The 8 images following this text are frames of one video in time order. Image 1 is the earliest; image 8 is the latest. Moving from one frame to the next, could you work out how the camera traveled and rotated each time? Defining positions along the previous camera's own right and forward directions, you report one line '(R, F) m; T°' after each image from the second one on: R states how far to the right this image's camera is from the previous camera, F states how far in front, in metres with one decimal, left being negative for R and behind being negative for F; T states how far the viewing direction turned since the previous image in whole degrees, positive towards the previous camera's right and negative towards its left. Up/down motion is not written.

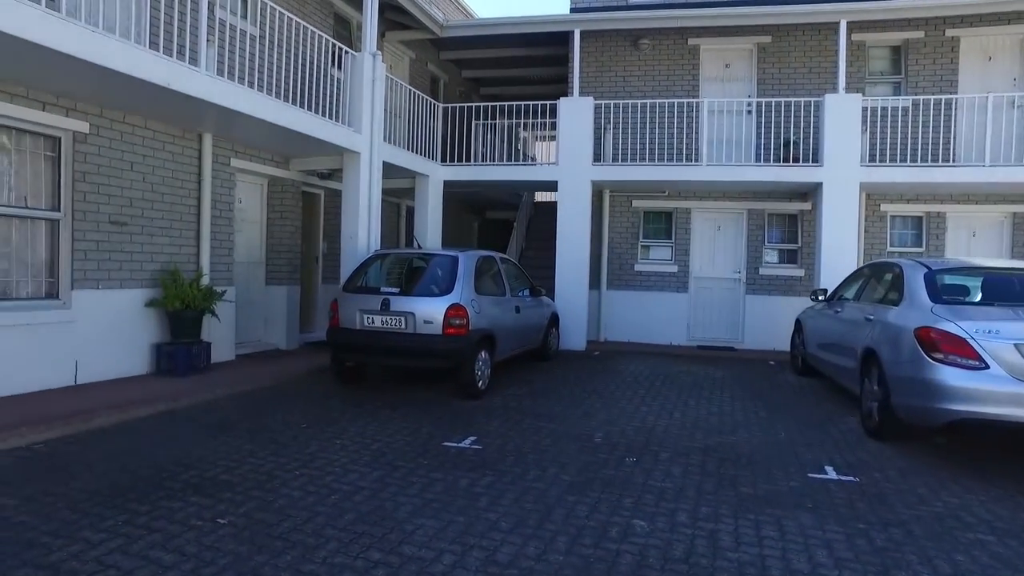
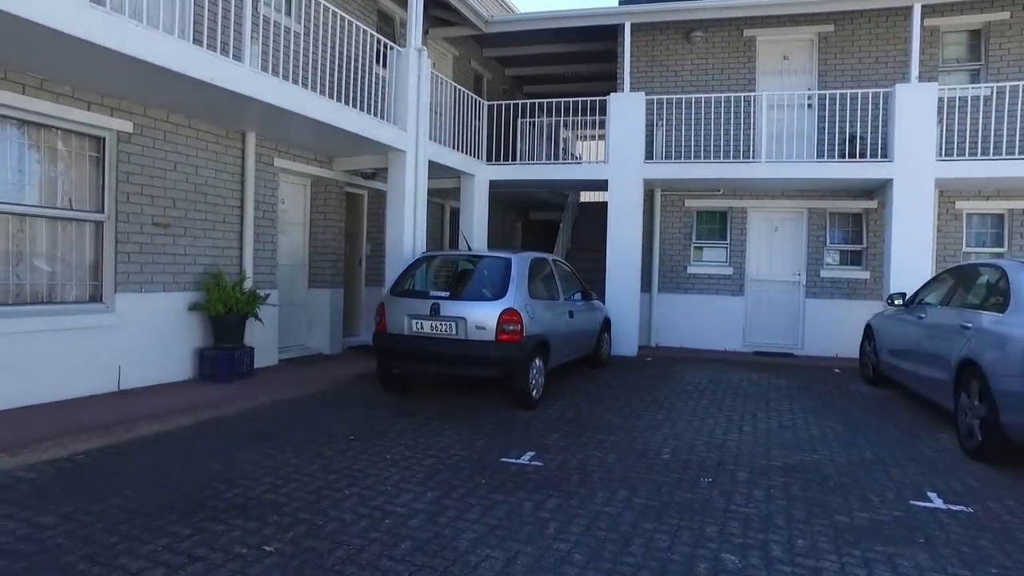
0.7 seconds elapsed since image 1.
(-0.2, +0.4) m; -3°
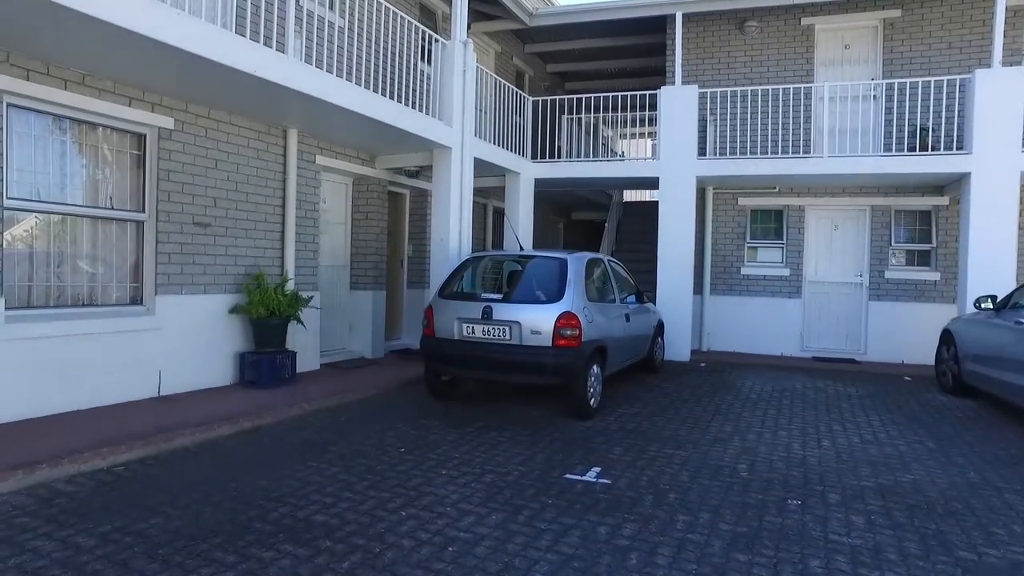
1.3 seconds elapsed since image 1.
(-0.2, +0.4) m; -3°
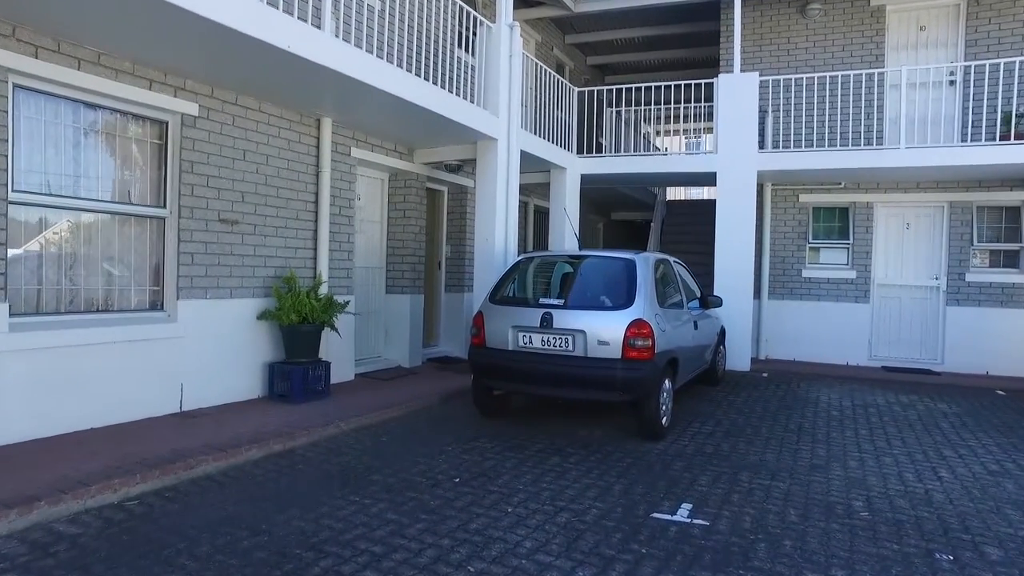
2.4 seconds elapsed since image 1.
(-0.3, +0.8) m; -2°
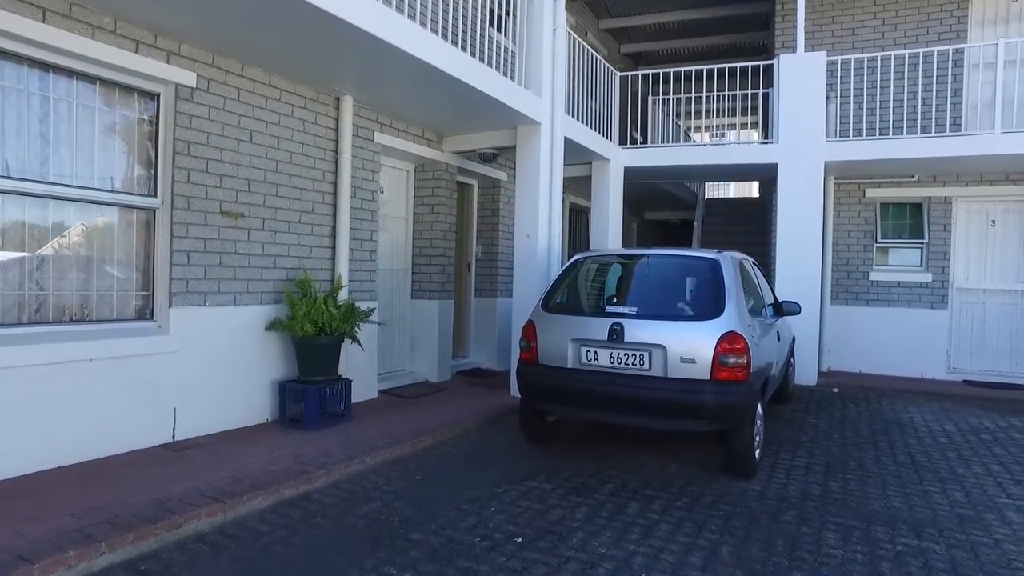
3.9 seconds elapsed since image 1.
(-0.3, +1.1) m; -1°
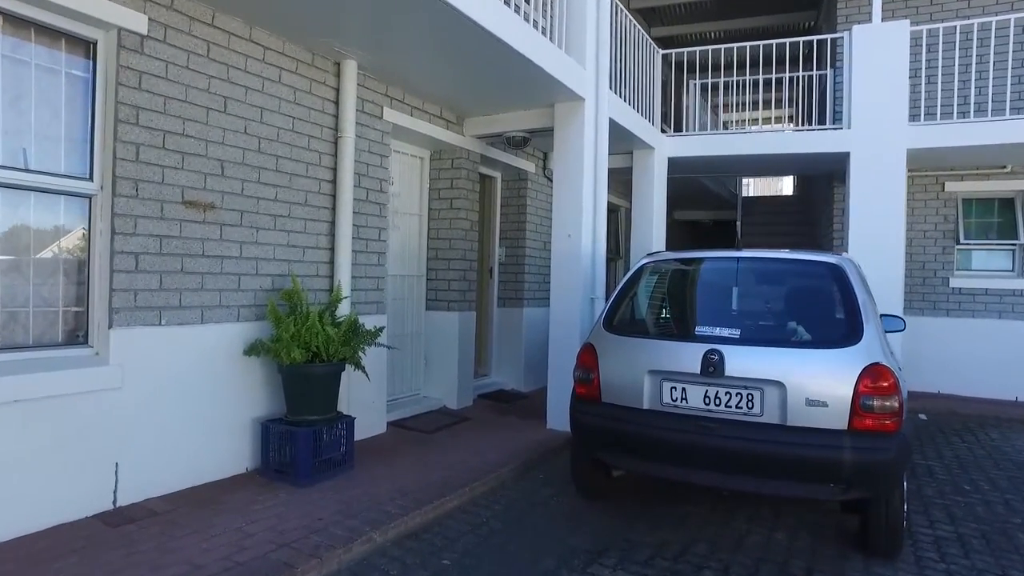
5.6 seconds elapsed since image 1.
(-0.3, +1.3) m; 0°
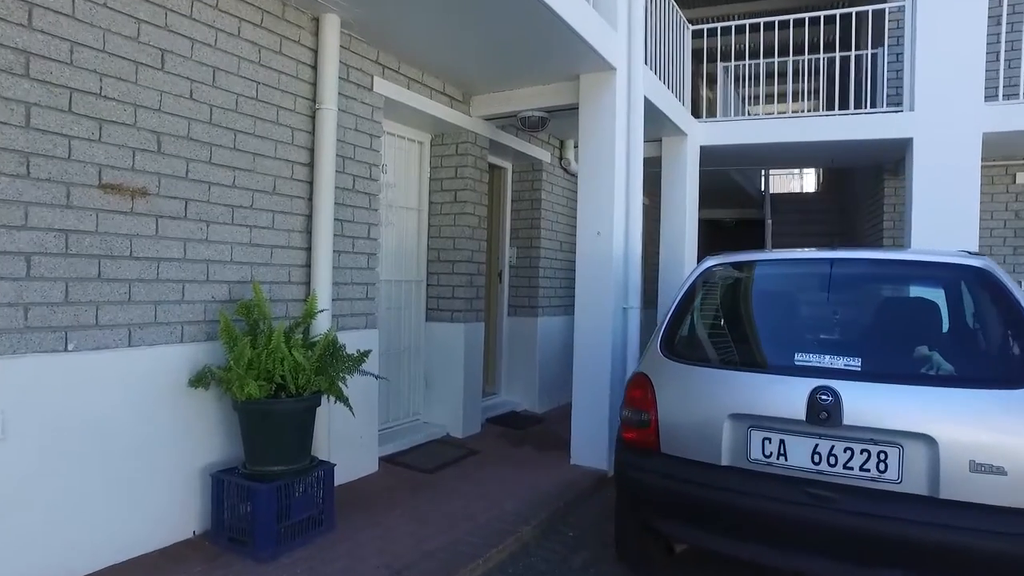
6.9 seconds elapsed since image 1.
(-0.1, +1.1) m; 0°
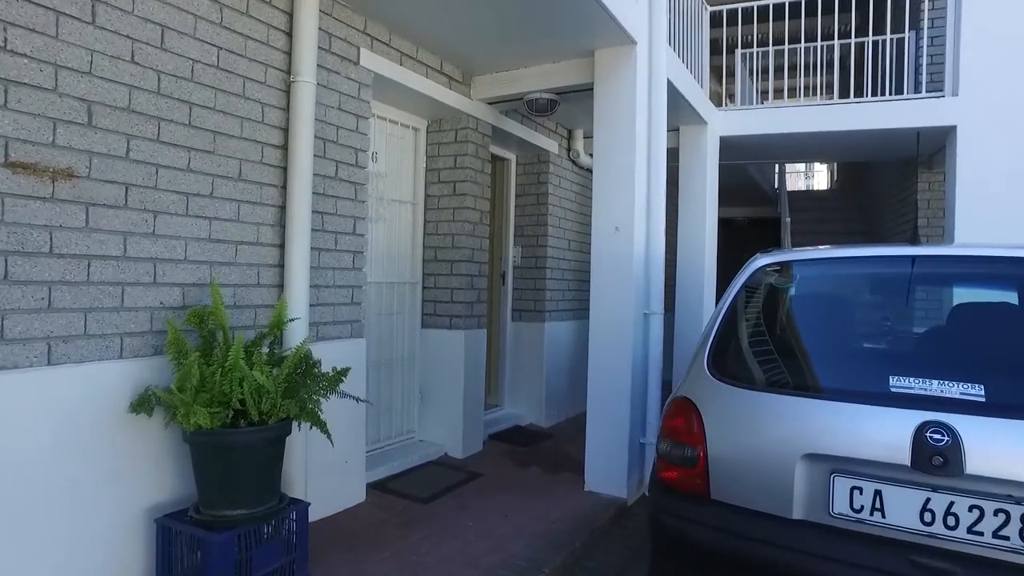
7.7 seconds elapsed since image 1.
(0.0, +0.6) m; 0°
